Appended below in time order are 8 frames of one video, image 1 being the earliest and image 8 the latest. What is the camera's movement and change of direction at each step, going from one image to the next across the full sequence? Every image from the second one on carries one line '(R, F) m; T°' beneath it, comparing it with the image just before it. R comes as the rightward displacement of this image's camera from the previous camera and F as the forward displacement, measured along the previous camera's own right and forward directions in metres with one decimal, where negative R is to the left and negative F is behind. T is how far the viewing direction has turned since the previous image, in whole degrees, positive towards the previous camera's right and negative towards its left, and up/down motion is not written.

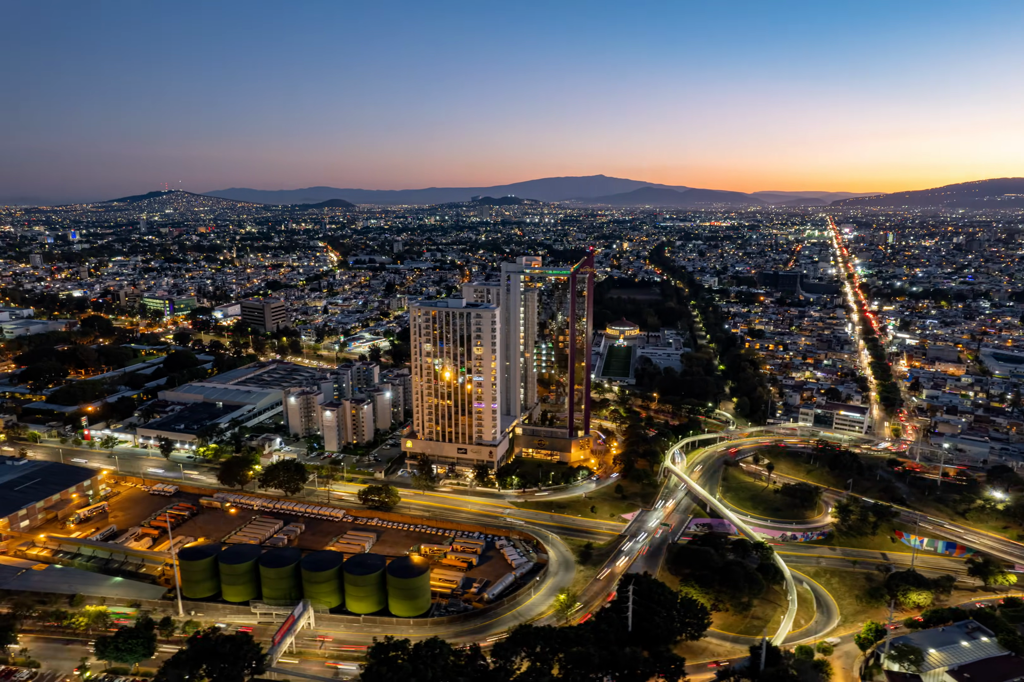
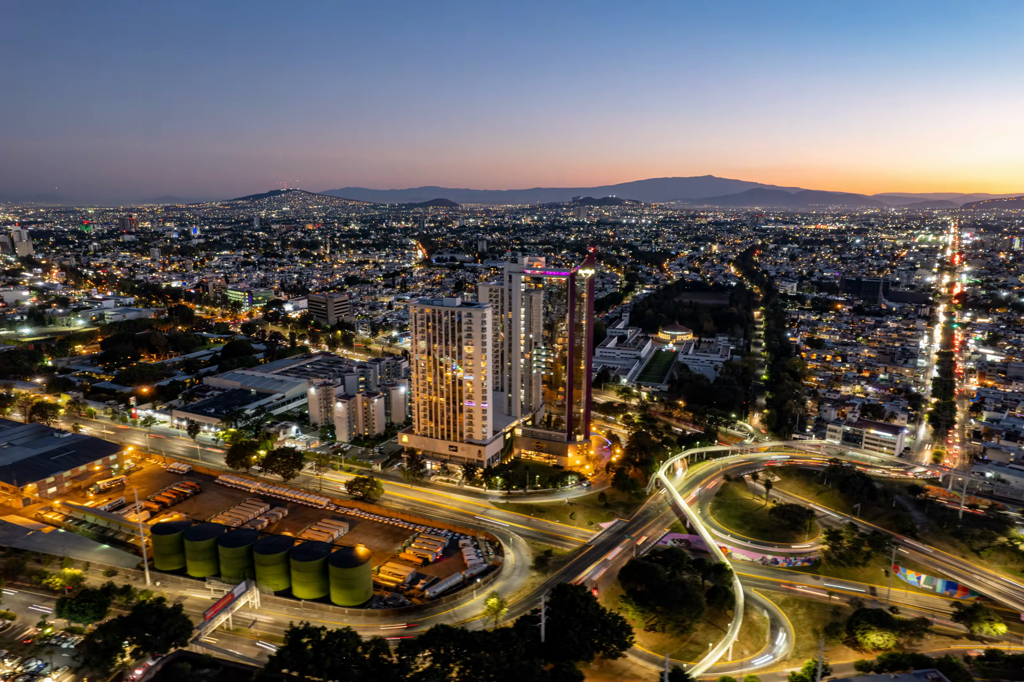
(+8.0, +0.9) m; -9°
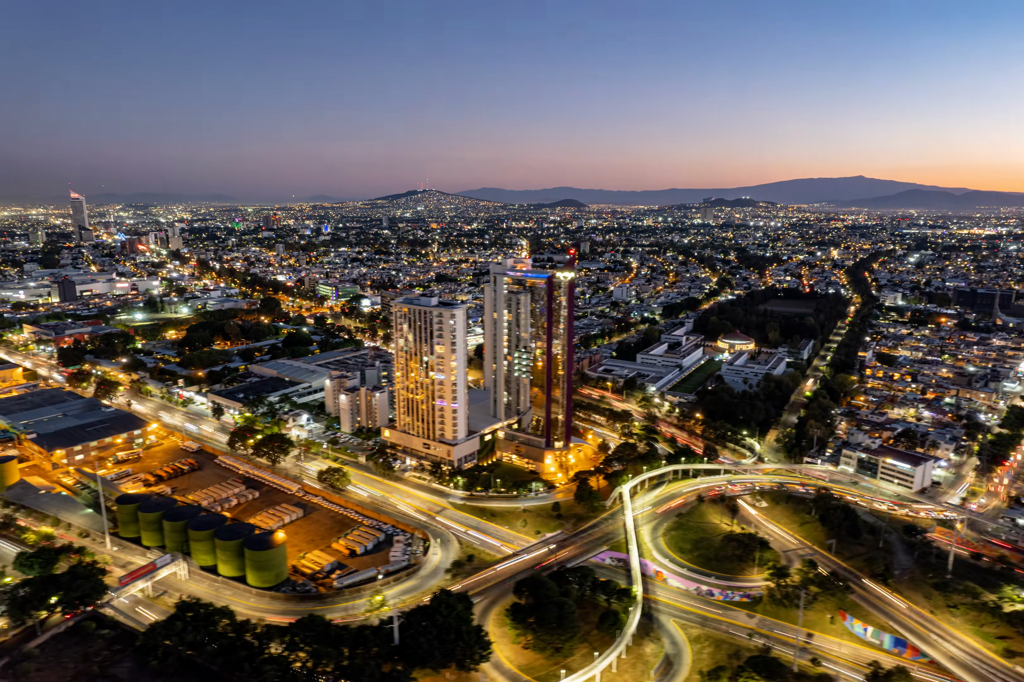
(+11.5, +1.7) m; -11°
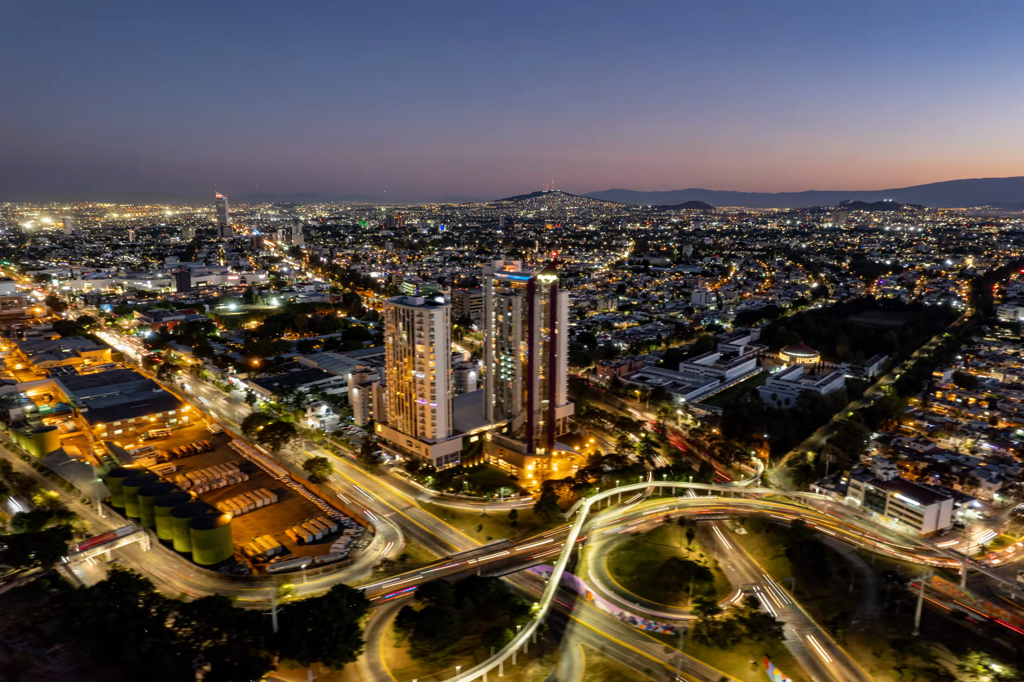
(+10.5, +1.7) m; -11°
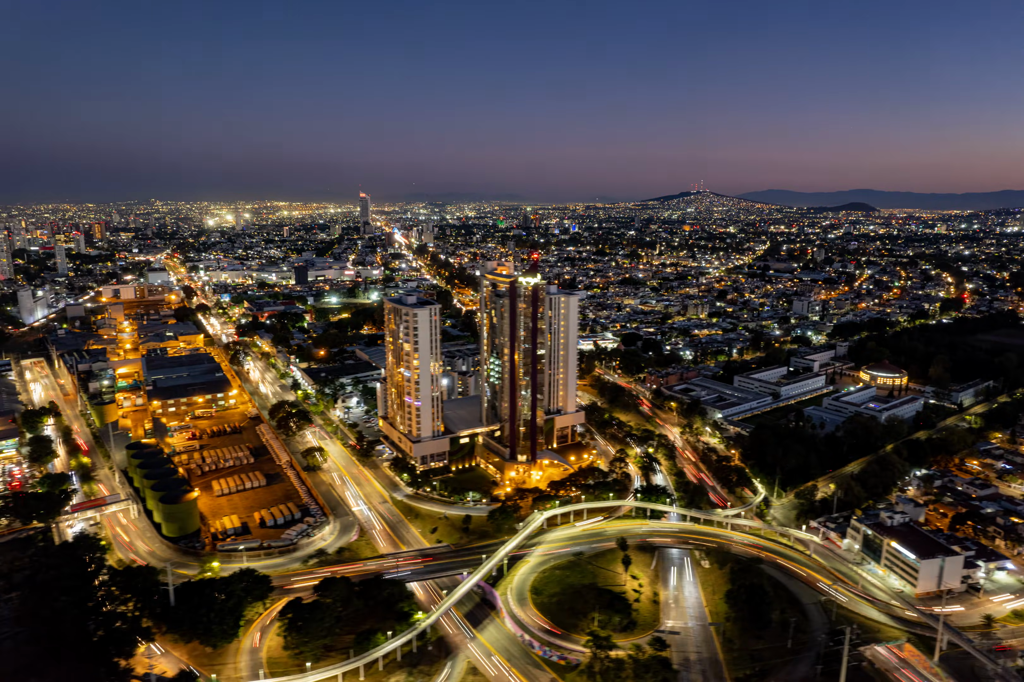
(+11.5, +2.4) m; -12°
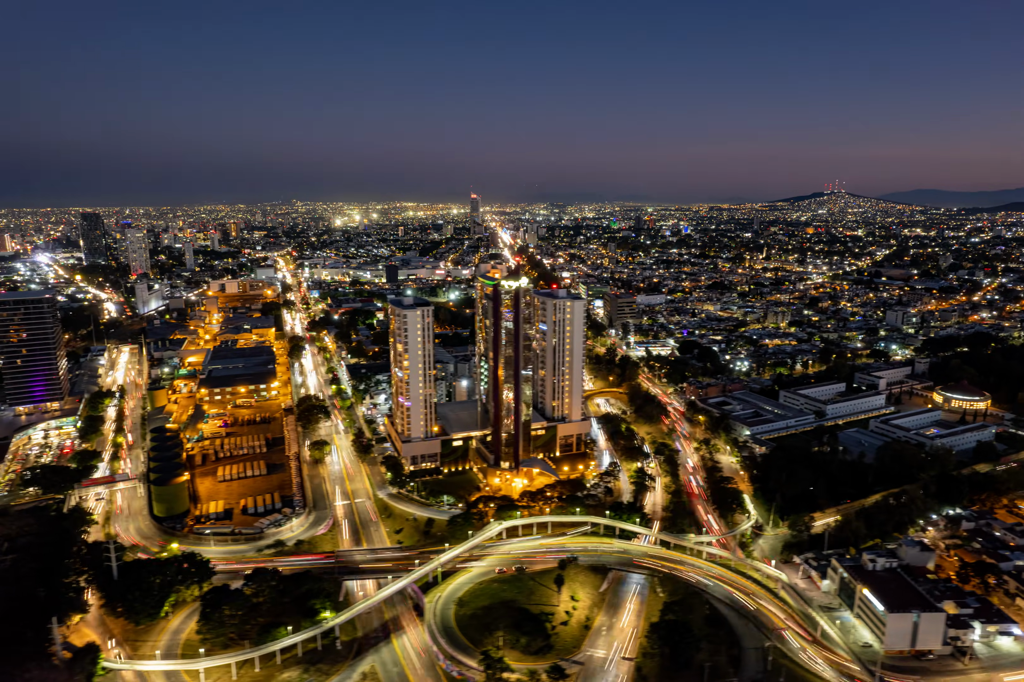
(+9.5, +1.8) m; -10°
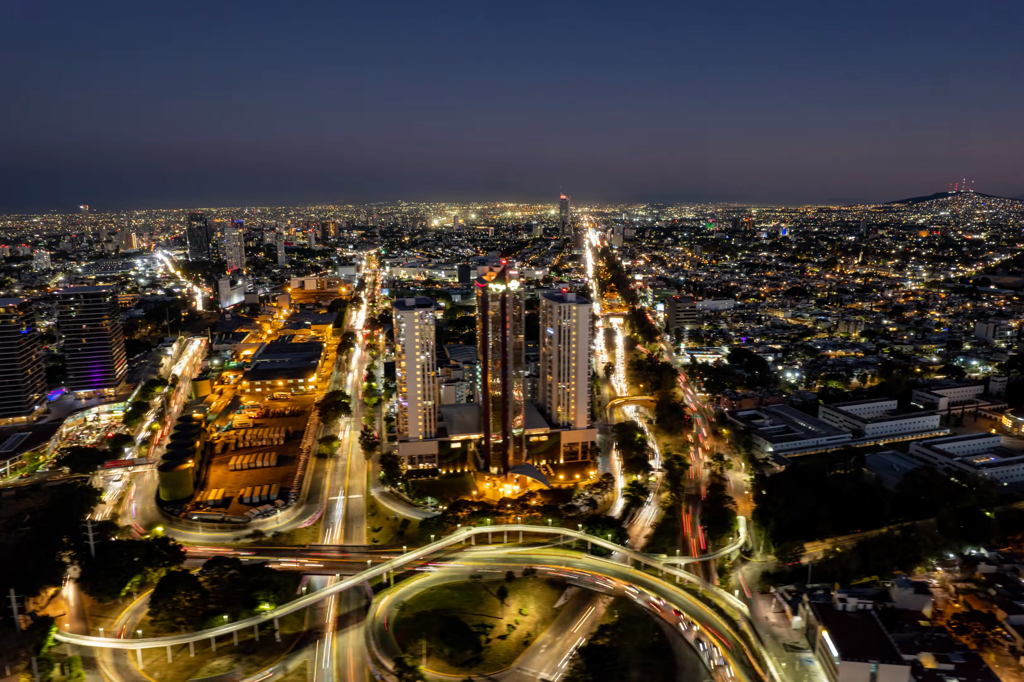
(+7.4, +1.3) m; -8°
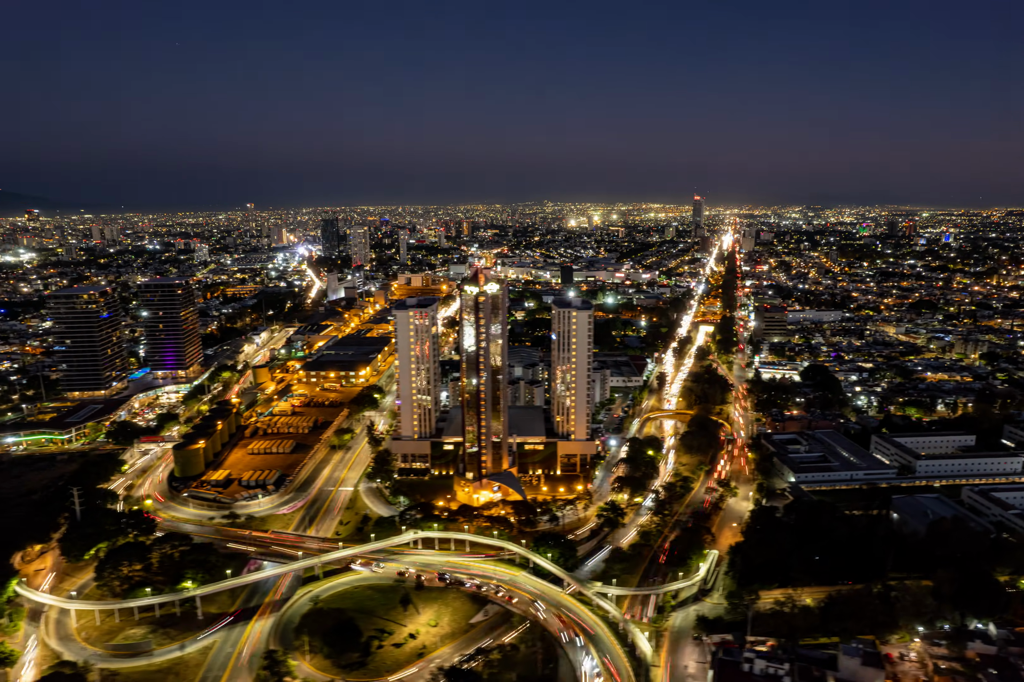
(+10.9, +2.5) m; -12°
